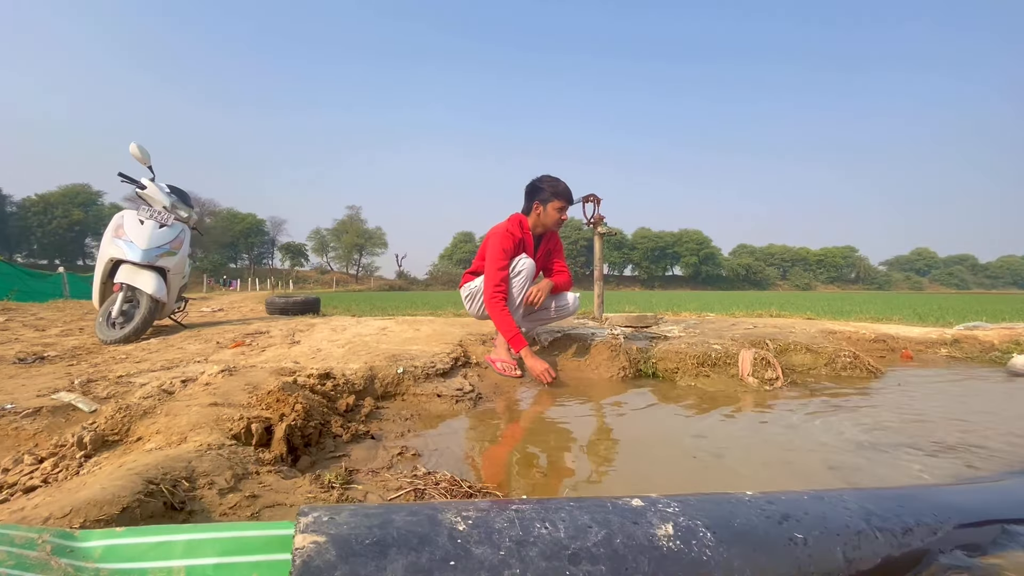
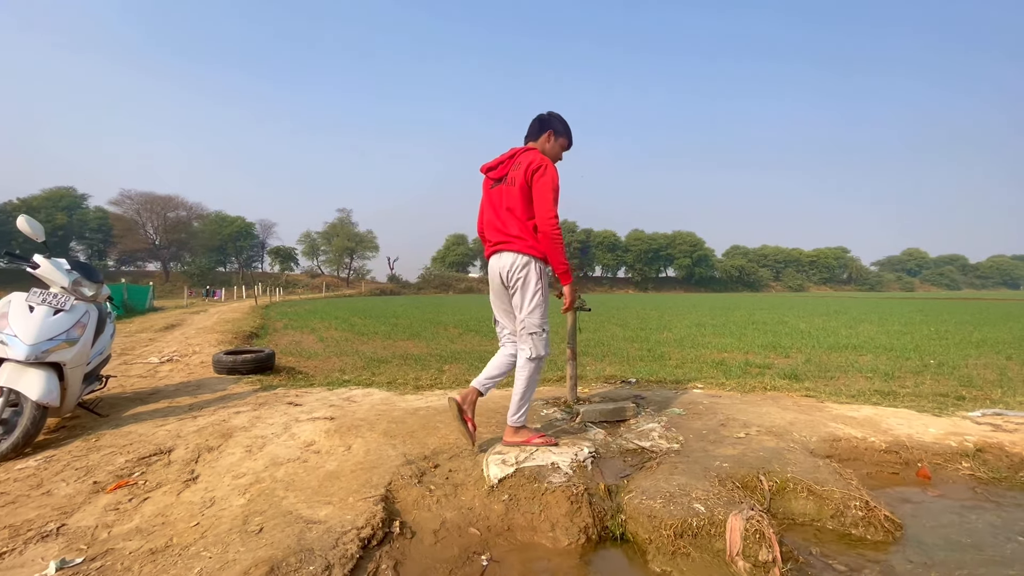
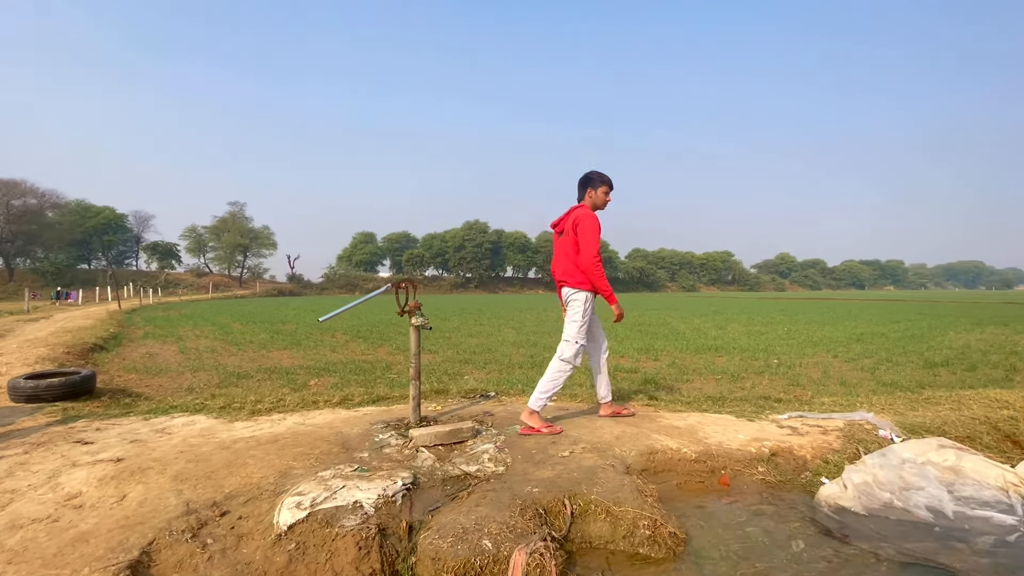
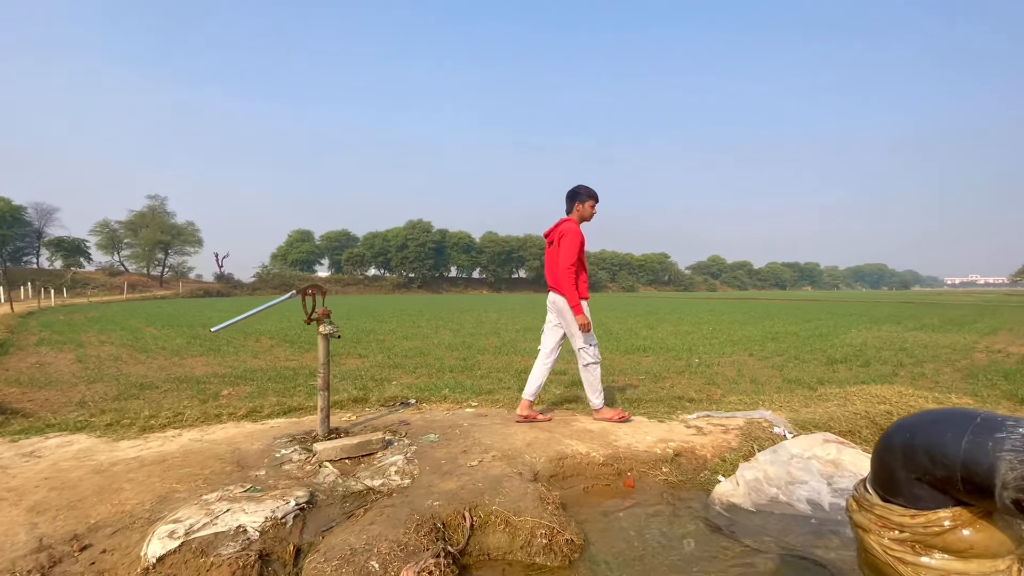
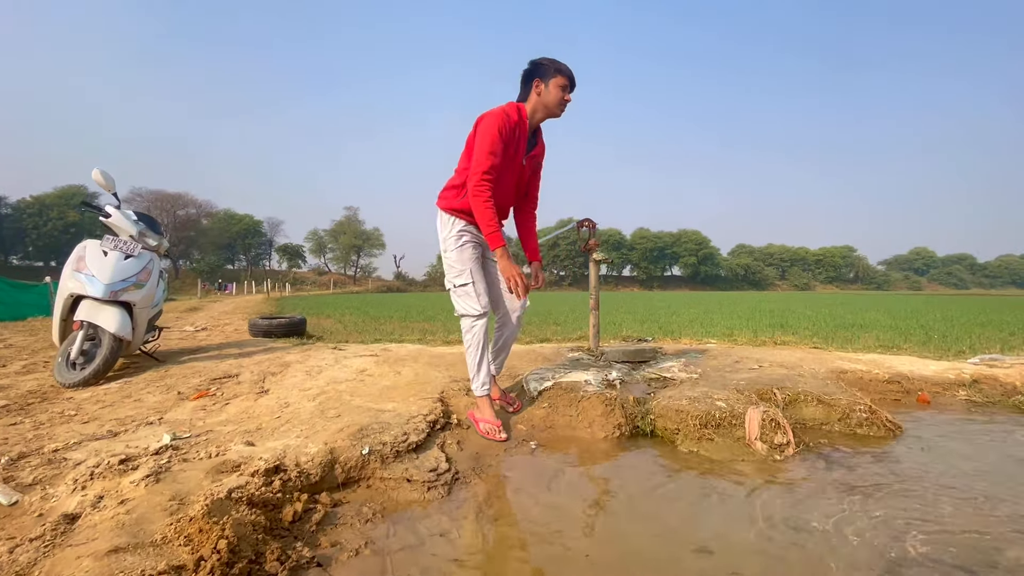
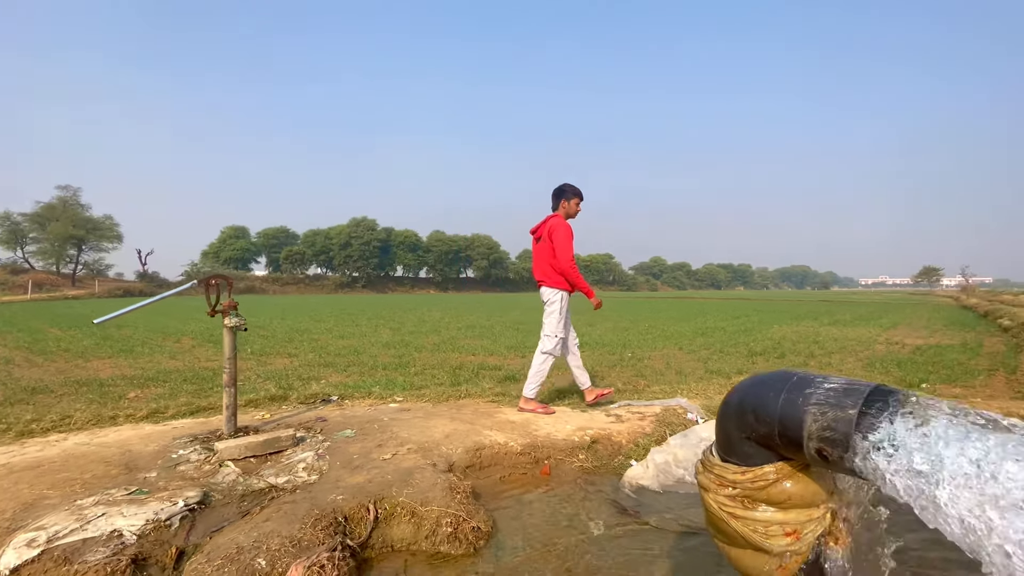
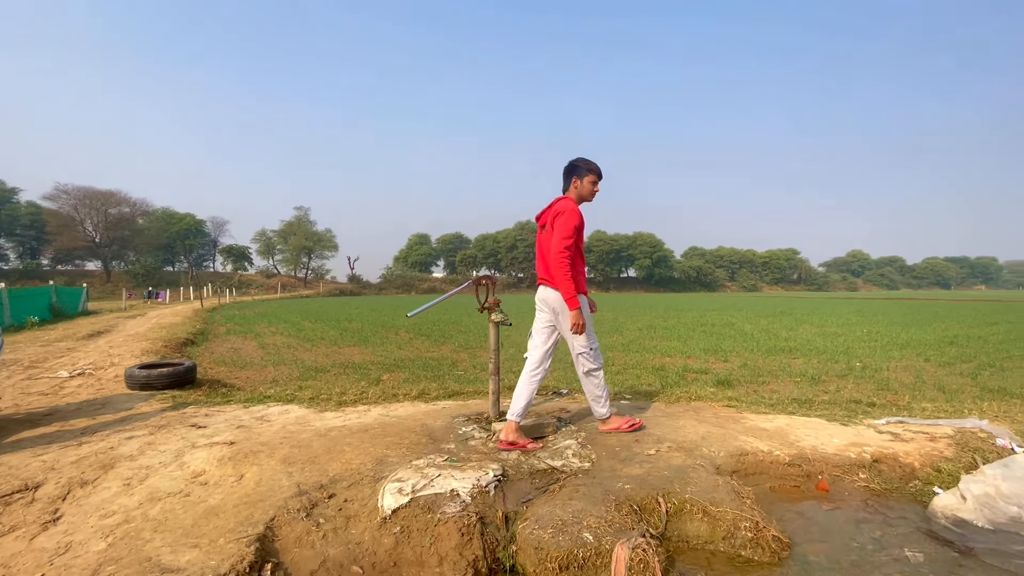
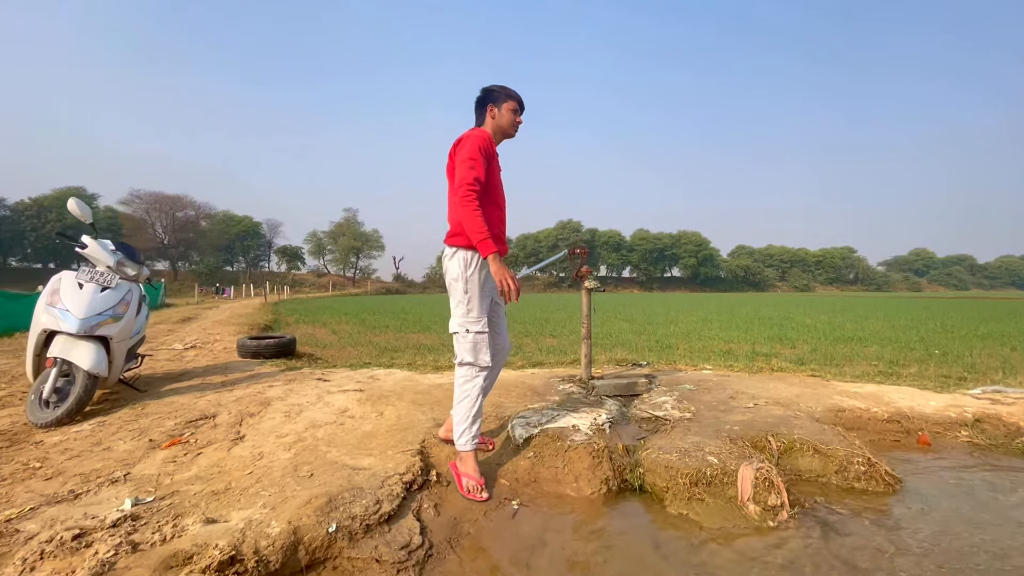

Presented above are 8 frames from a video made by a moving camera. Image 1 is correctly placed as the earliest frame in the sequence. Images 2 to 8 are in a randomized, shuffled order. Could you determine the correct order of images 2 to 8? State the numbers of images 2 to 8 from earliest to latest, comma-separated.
5, 8, 2, 7, 3, 4, 6
